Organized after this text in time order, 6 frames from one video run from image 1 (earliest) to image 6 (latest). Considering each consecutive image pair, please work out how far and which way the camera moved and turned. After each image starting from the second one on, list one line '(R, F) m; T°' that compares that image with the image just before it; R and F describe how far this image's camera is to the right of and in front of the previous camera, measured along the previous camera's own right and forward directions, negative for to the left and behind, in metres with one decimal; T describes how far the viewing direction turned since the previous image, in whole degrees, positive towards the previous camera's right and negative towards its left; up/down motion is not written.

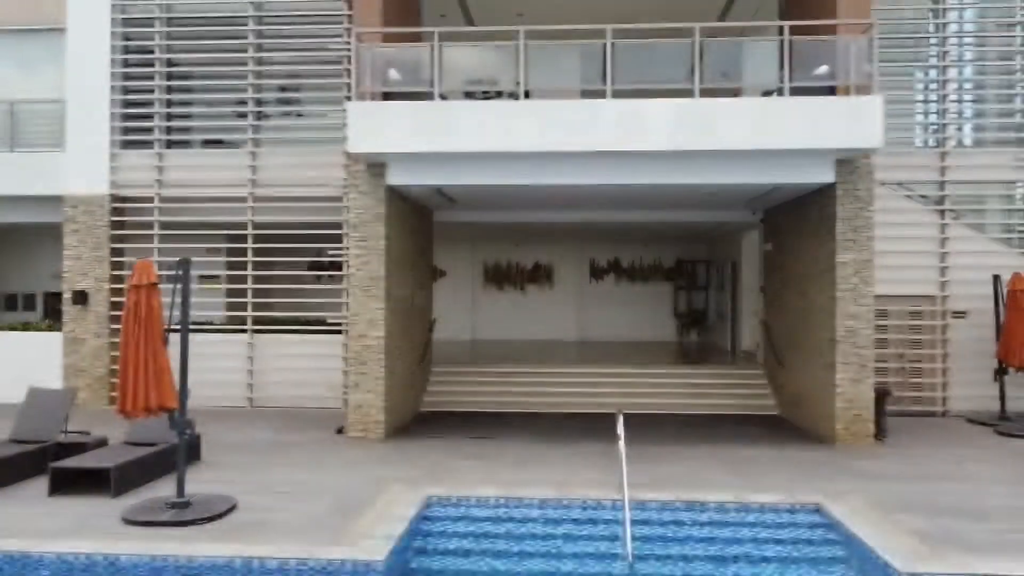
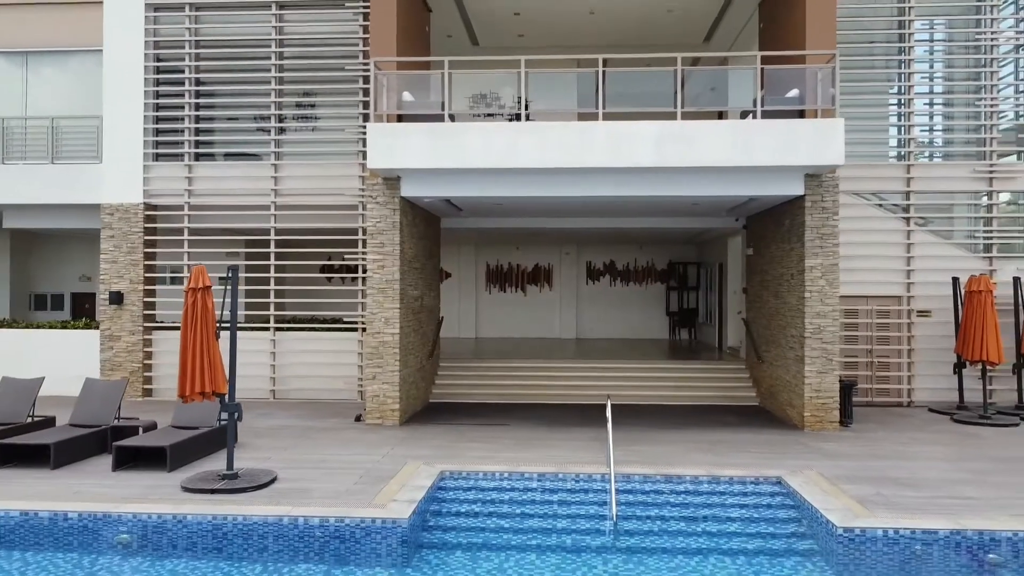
(0.0, -1.0) m; 0°
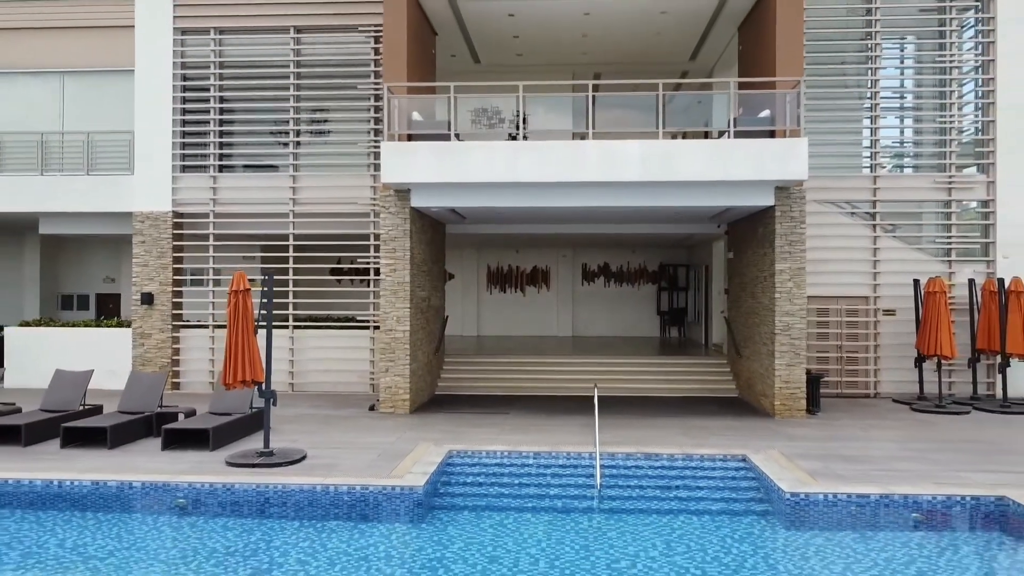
(0.0, -1.0) m; 0°
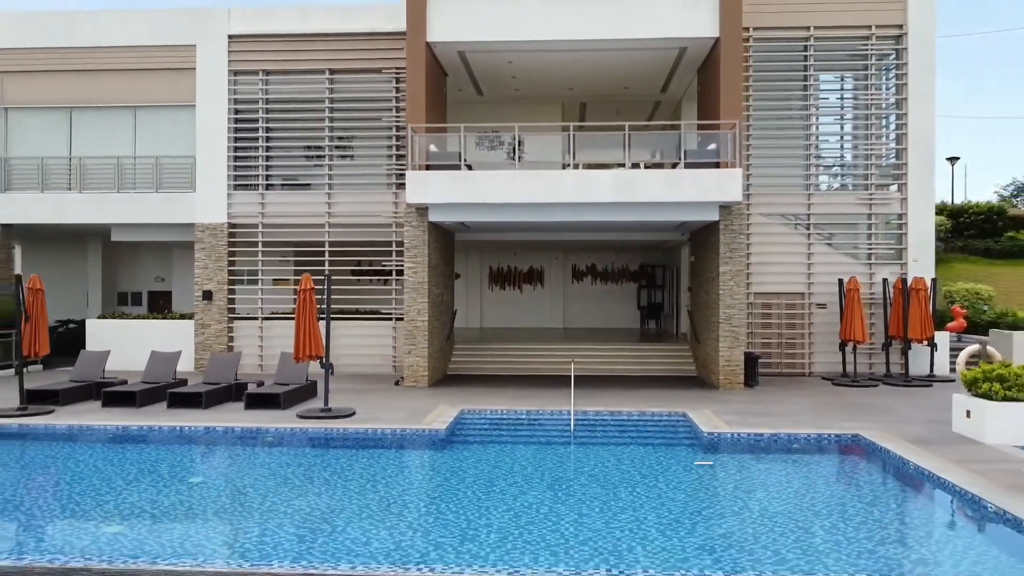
(+0.1, -2.7) m; 0°
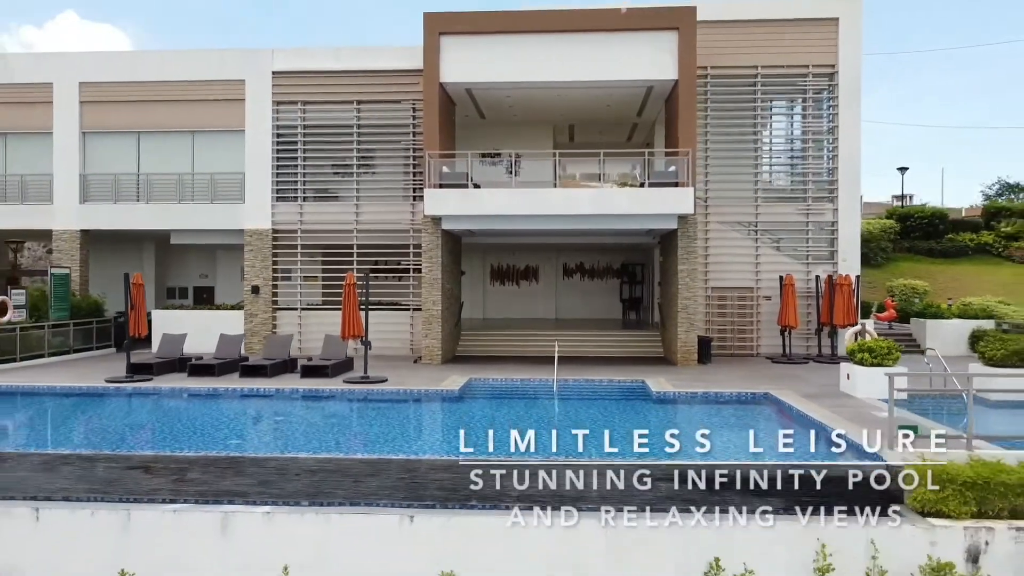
(+0.1, -3.1) m; 0°
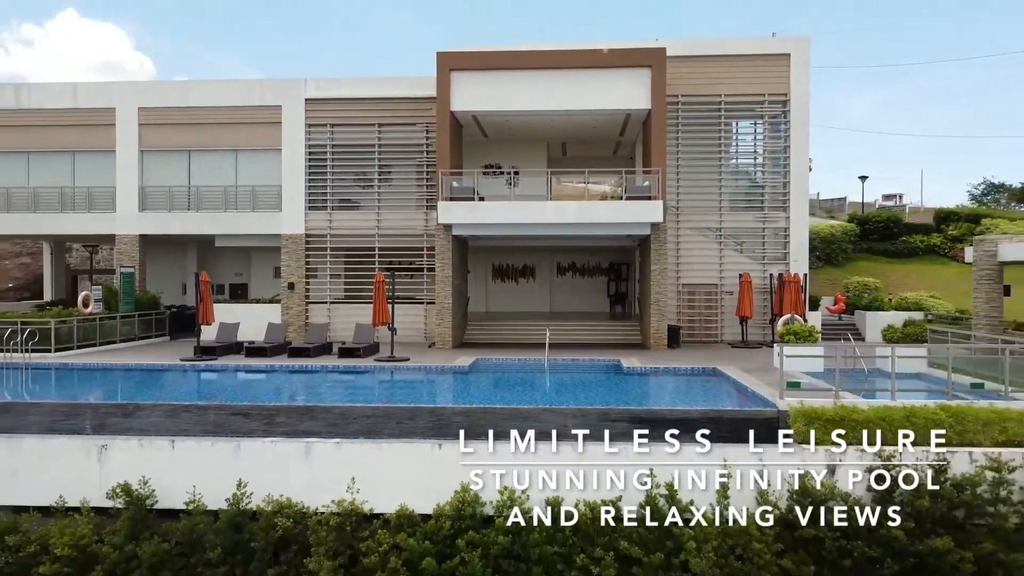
(0.0, -3.1) m; 0°
